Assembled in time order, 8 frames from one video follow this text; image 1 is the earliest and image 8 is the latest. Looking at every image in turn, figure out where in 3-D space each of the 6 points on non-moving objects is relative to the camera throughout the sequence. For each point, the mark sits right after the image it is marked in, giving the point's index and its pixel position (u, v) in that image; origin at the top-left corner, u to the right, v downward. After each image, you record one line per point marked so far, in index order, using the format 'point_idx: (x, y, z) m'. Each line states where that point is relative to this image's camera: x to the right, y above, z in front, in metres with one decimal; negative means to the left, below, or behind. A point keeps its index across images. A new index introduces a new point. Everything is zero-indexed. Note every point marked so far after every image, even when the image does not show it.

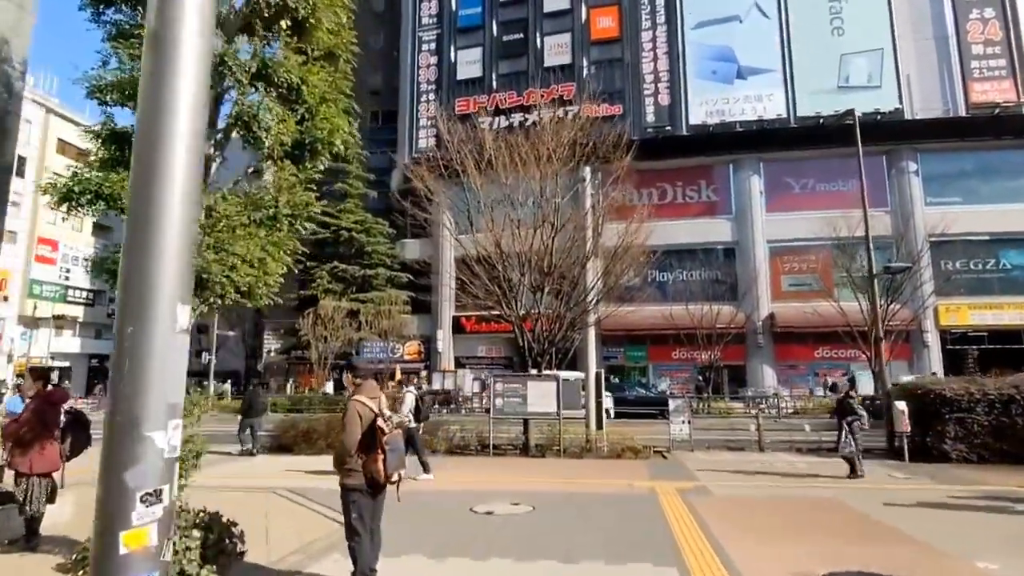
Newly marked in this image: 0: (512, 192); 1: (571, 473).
0: (0.0, +1.9, +13.7) m
1: (+0.9, -2.7, +9.2) m
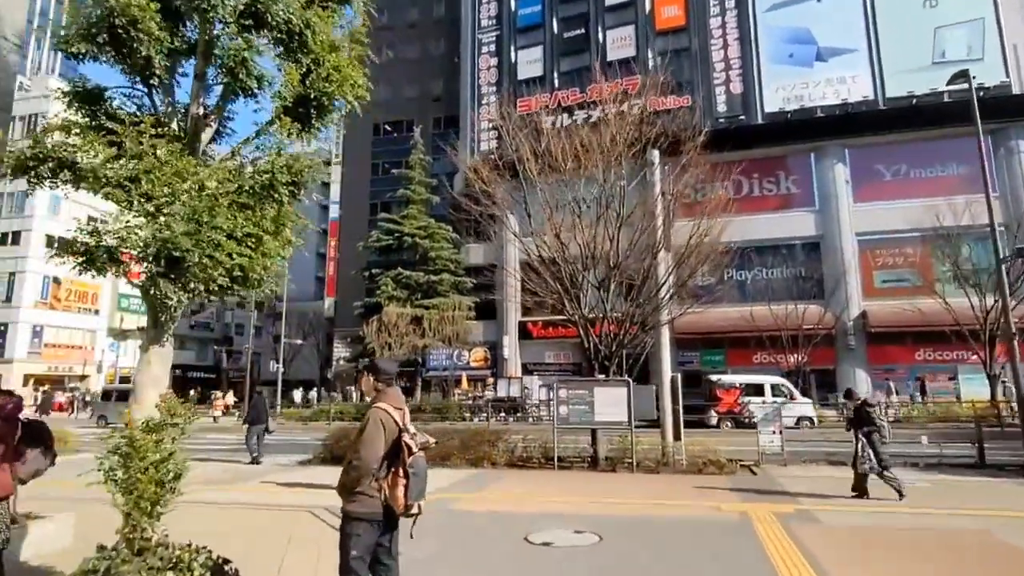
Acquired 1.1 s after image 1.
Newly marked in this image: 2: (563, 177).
0: (+1.2, +1.9, +12.7) m
1: (+1.7, -2.6, +8.0) m
2: (+1.0, +2.2, +12.5) m
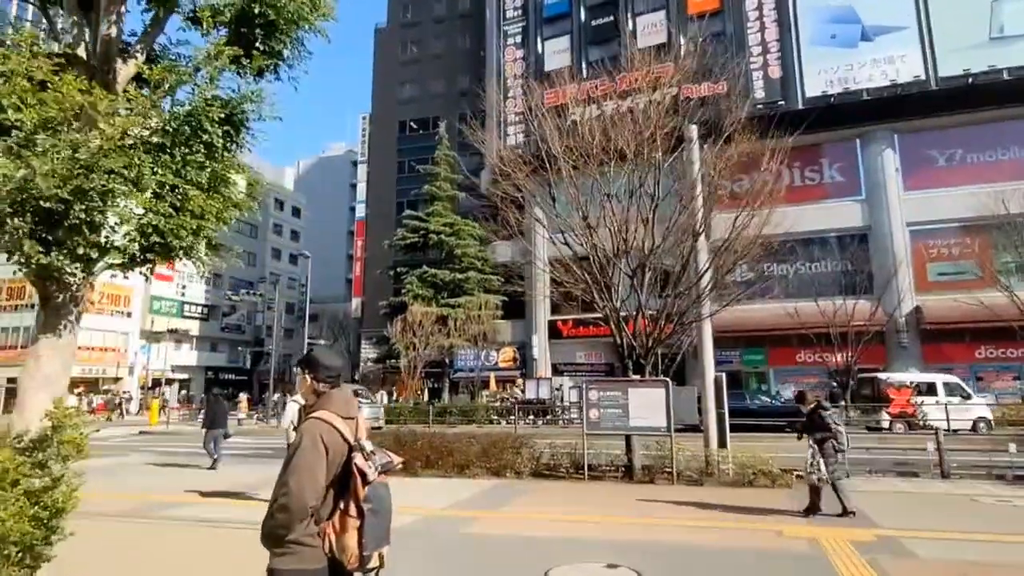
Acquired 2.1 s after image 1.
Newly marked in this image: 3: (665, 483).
0: (+1.7, +2.0, +11.6) m
1: (+2.0, -2.5, +7.0) m
2: (+1.4, +2.3, +11.5) m
3: (+2.2, -2.8, +9.0) m
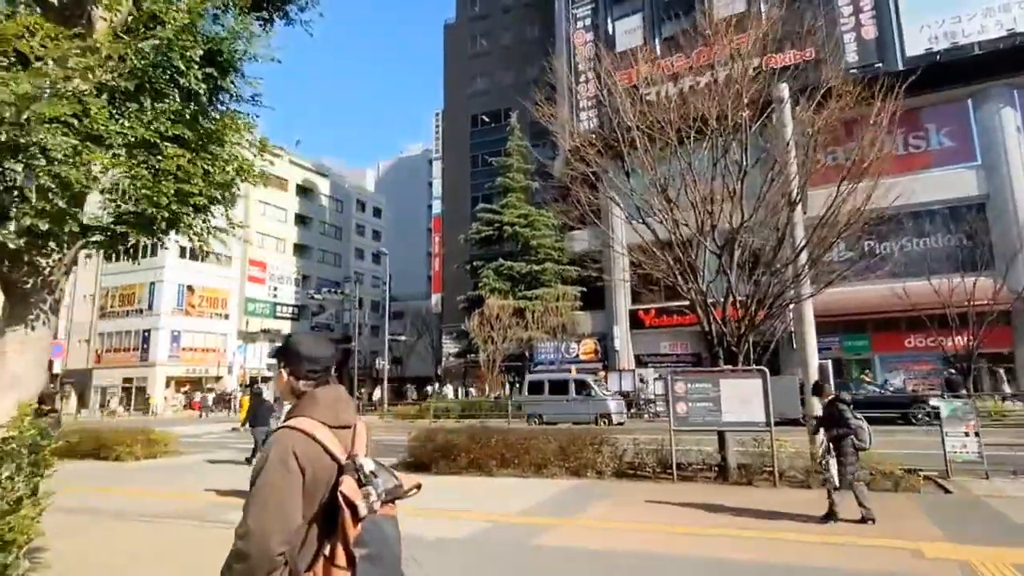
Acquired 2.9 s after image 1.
0: (+2.9, +2.3, +10.7) m
1: (+2.7, -2.2, +6.0) m
2: (+2.6, +2.6, +10.6) m
3: (+3.2, -2.5, +8.0) m
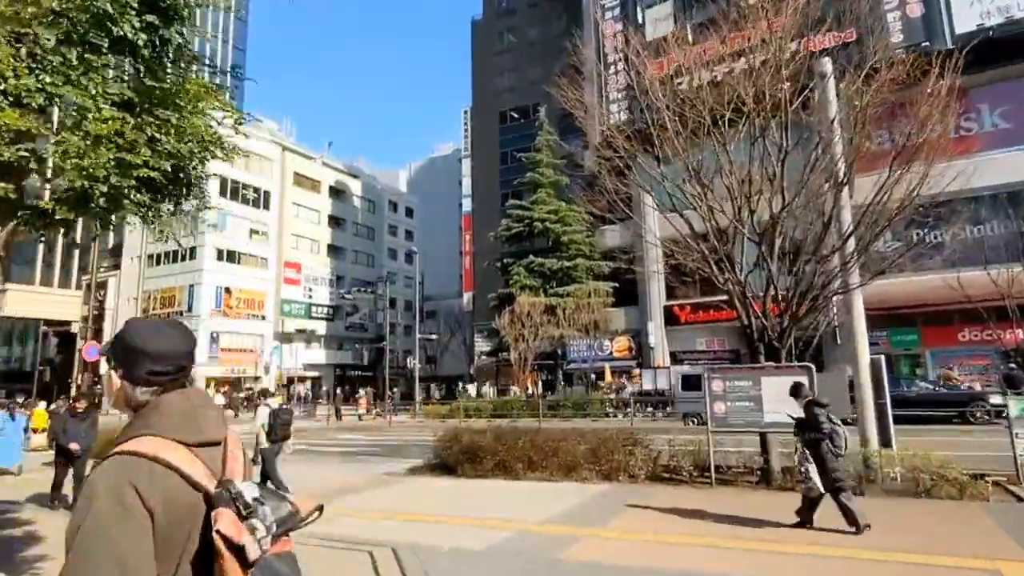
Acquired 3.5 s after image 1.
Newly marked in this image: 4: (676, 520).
0: (+3.3, +2.5, +10.1) m
1: (+3.0, -2.1, +5.5) m
2: (+3.0, +2.7, +10.0) m
3: (+3.5, -2.4, +7.4) m
4: (+1.6, -2.2, +6.1) m
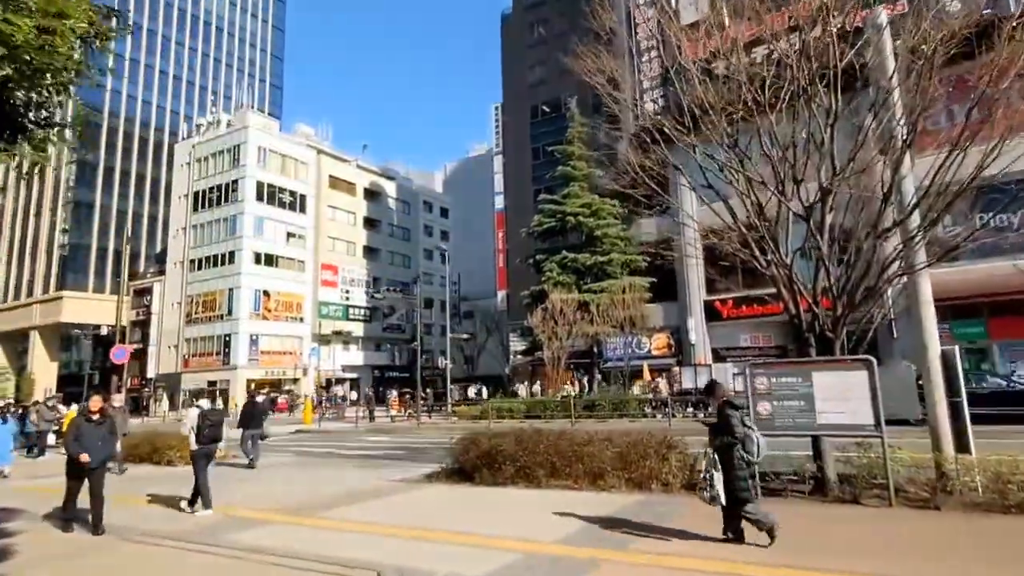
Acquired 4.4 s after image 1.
0: (+3.5, +2.6, +9.1) m
1: (+3.0, -1.9, +4.5) m
2: (+3.3, +2.9, +9.0) m
3: (+3.7, -2.2, +6.4) m
4: (+1.7, -2.1, +5.2) m
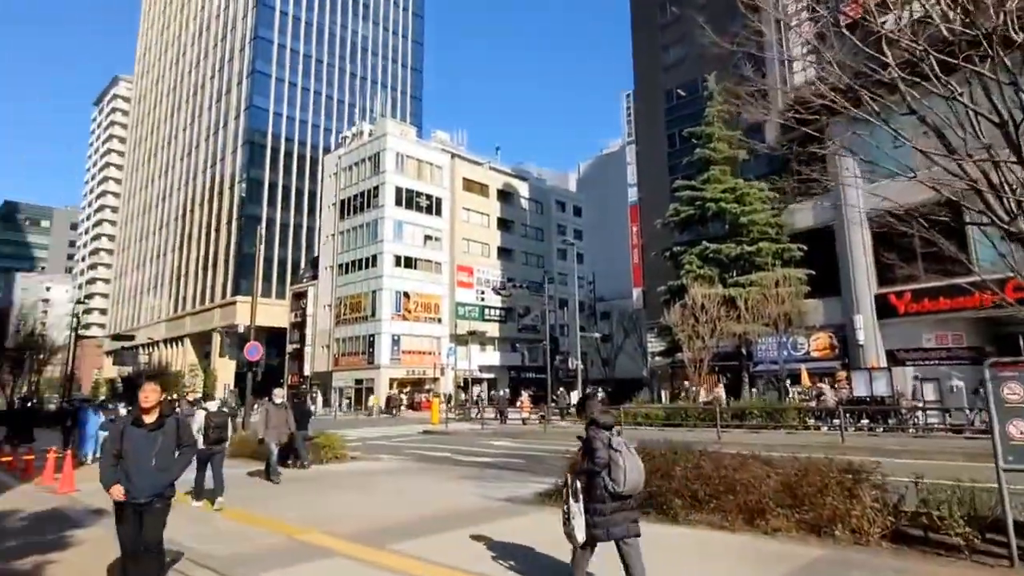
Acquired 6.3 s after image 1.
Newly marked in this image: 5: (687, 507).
0: (+4.9, +2.9, +6.7) m
1: (+3.5, -1.7, +2.3) m
2: (+4.6, +3.2, +6.6) m
3: (+4.6, -1.9, +4.0) m
4: (+2.3, -1.8, +3.2) m
5: (+1.8, -2.2, +6.4) m
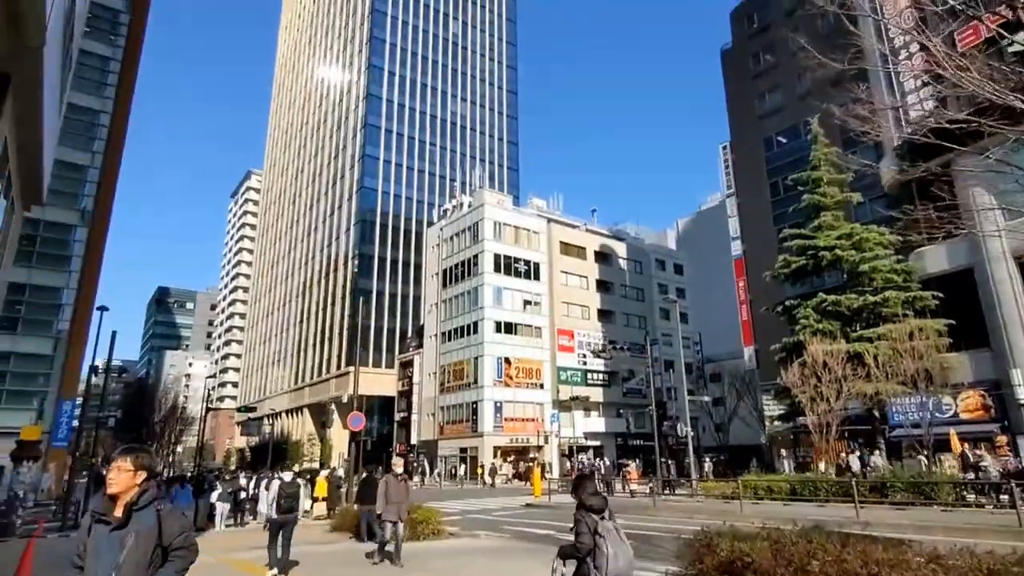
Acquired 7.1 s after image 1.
0: (+5.6, +2.5, +5.5) m
1: (+3.6, -1.7, +1.0) m
2: (+5.3, +2.8, +5.6) m
3: (+5.0, -2.0, +2.4) m
4: (+2.6, -1.9, +2.1) m
5: (+2.7, -2.7, +5.3) m
